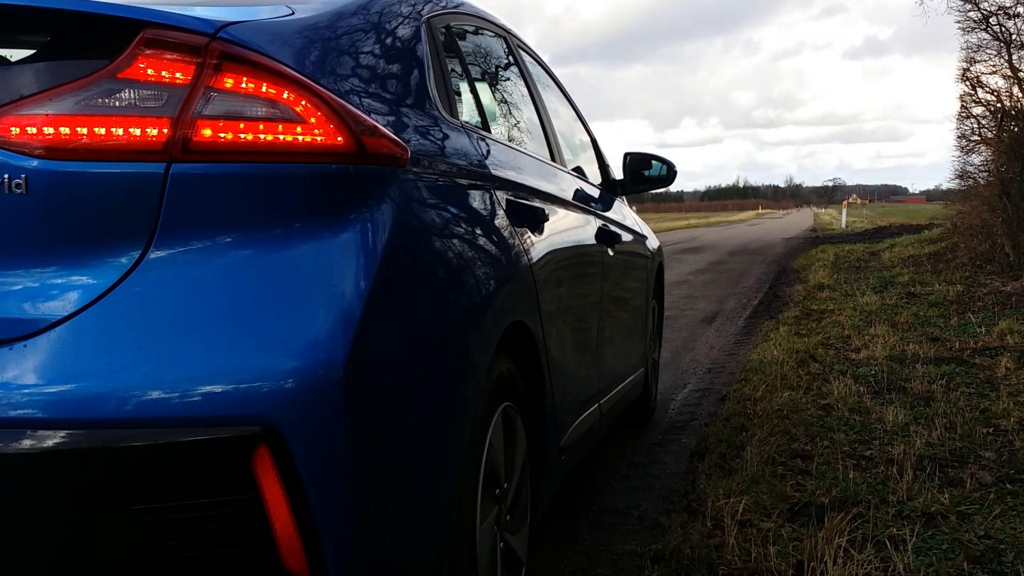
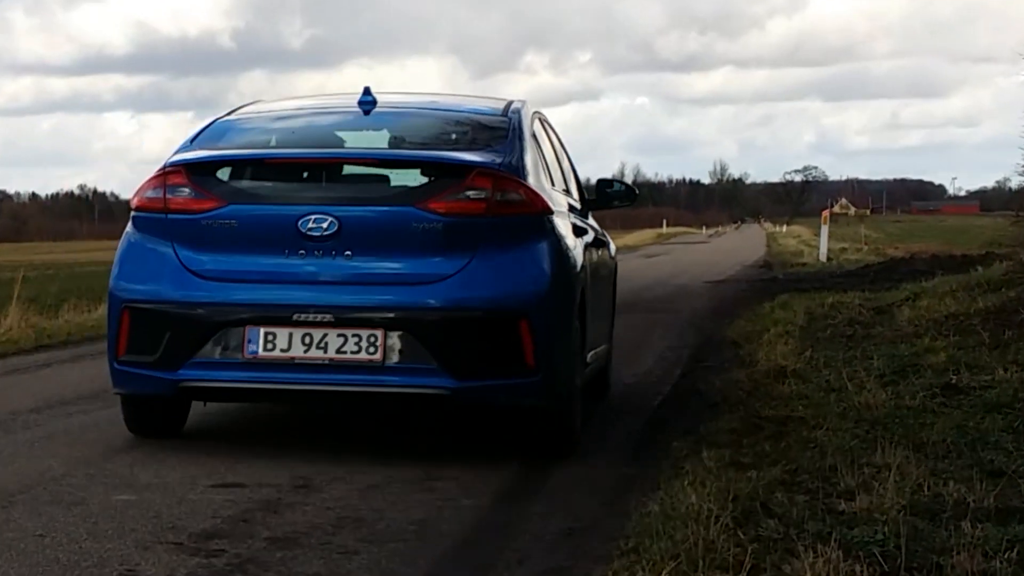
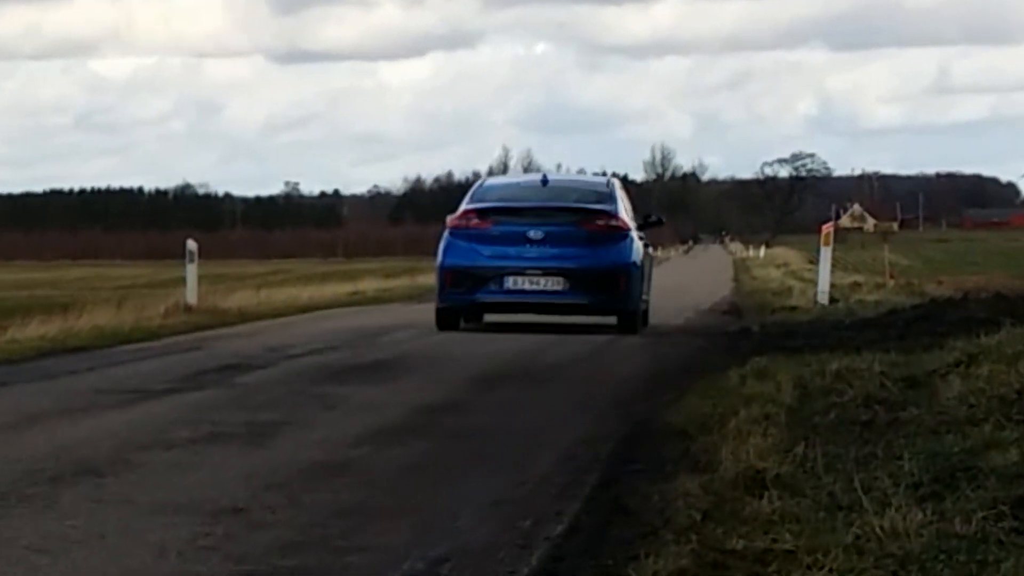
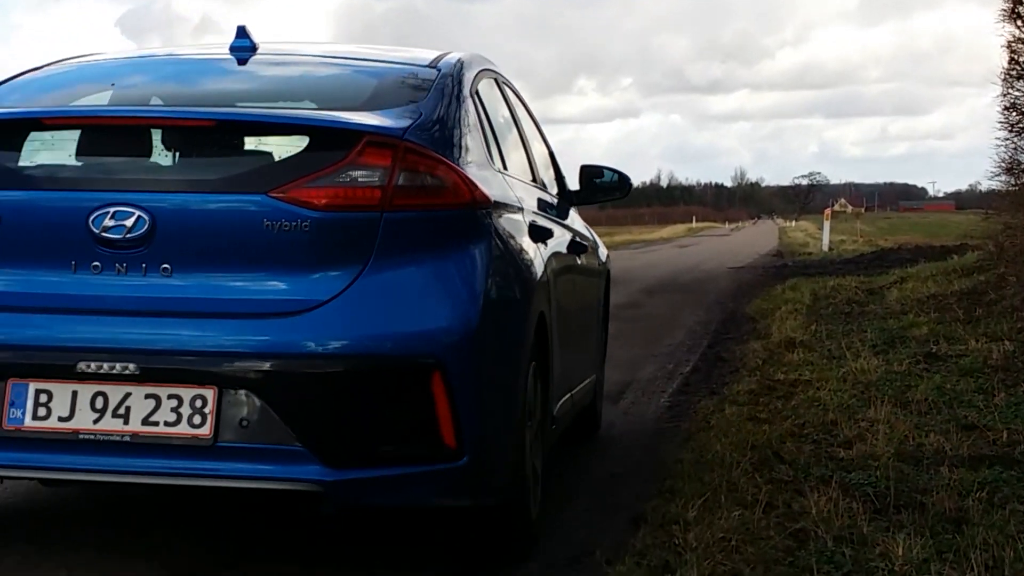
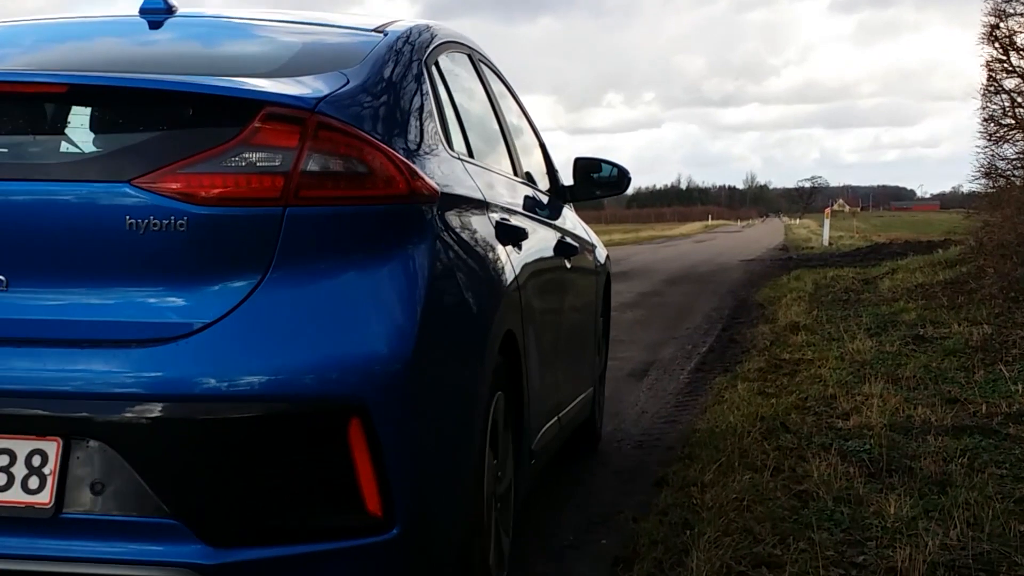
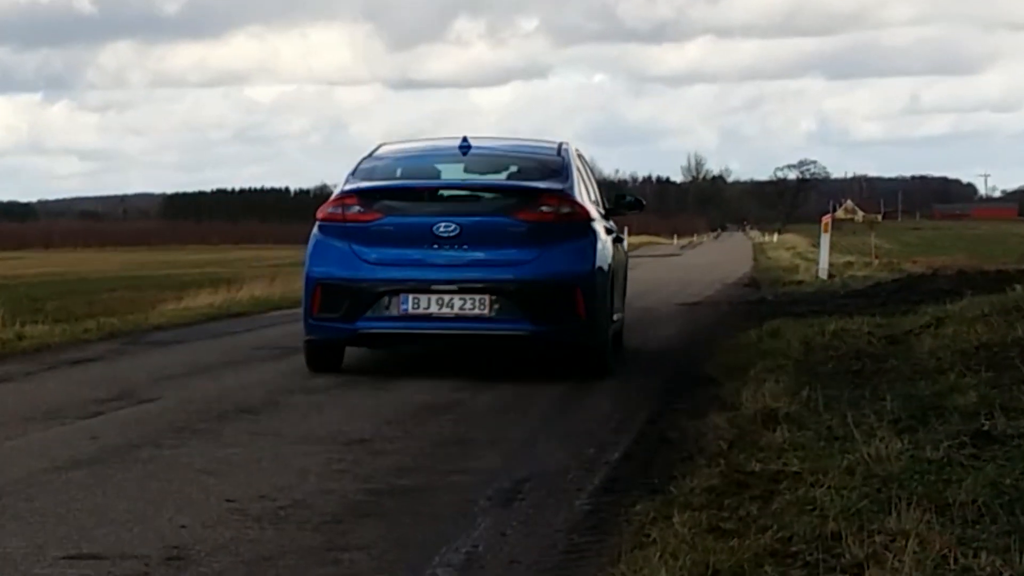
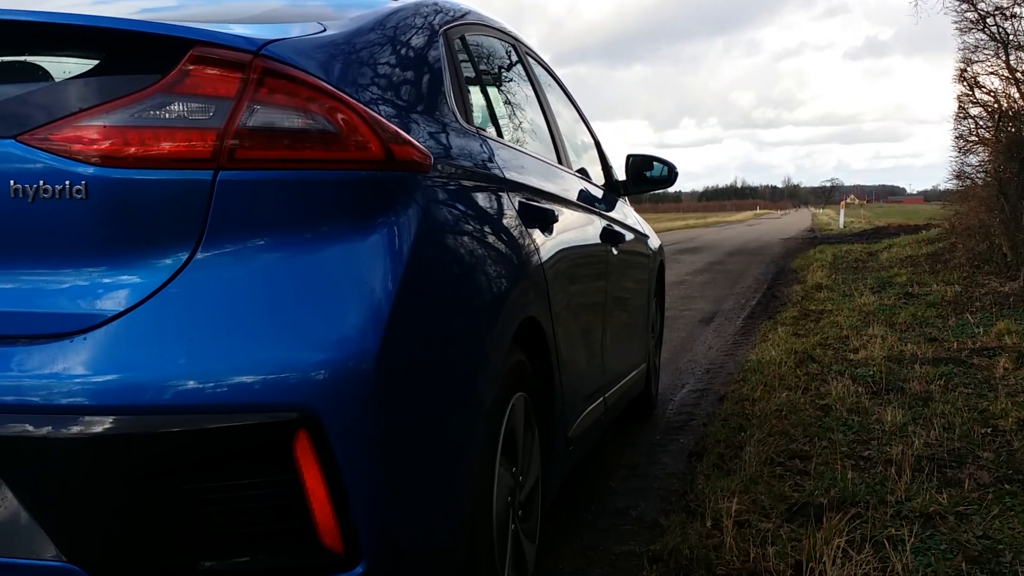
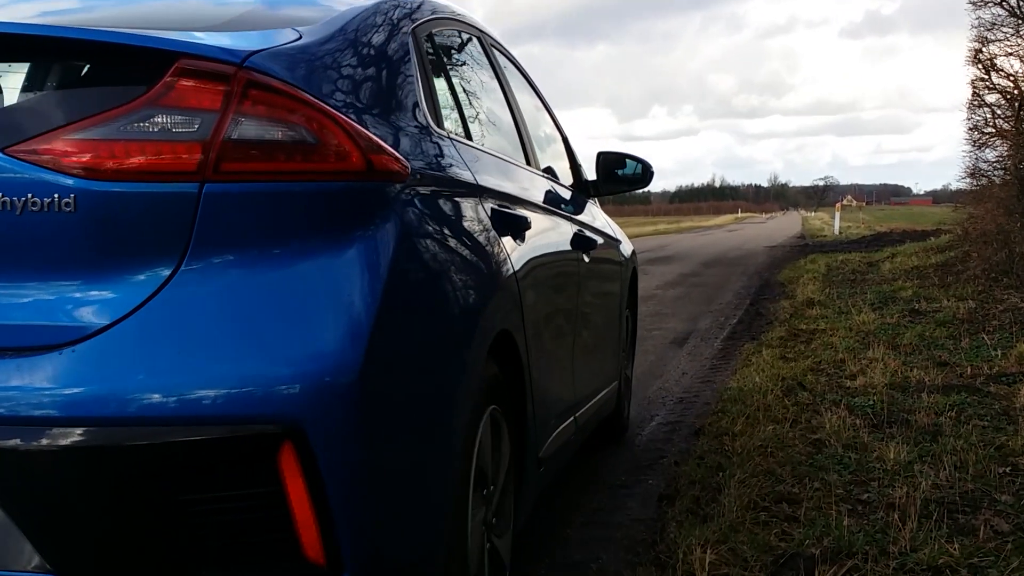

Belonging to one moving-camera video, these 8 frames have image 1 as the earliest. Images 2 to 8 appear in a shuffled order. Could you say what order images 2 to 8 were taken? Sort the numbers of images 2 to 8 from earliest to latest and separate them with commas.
7, 8, 5, 4, 2, 6, 3
